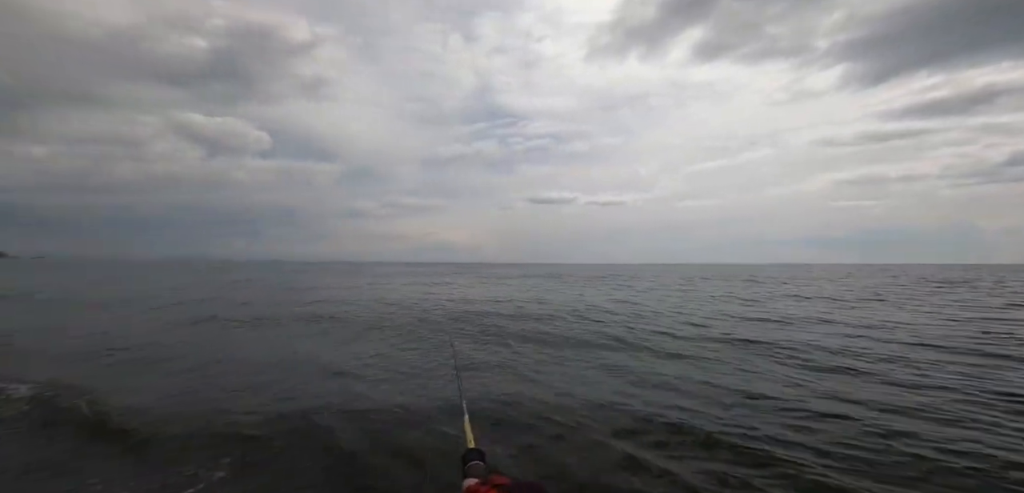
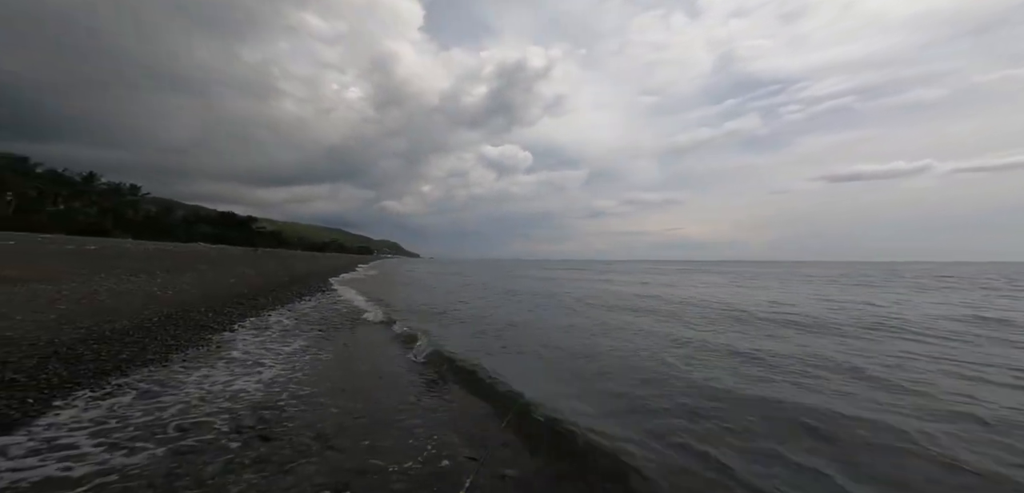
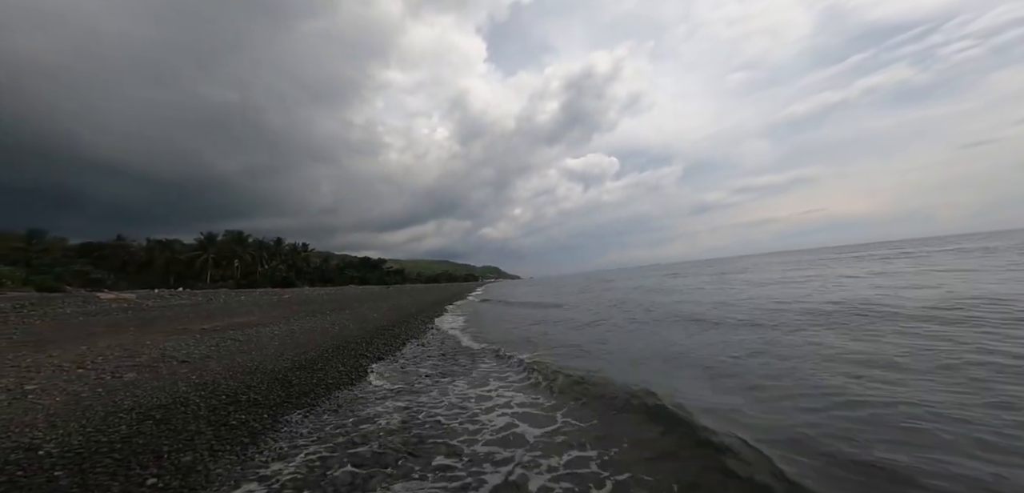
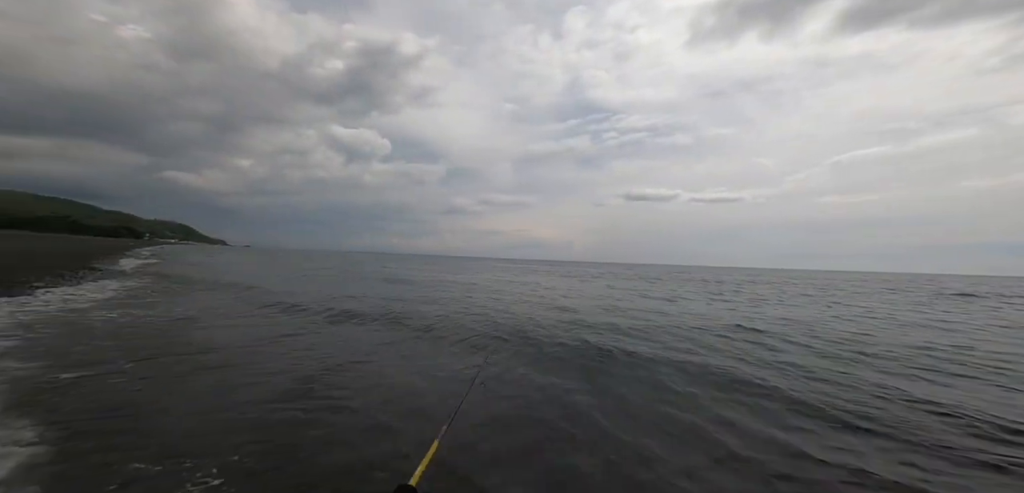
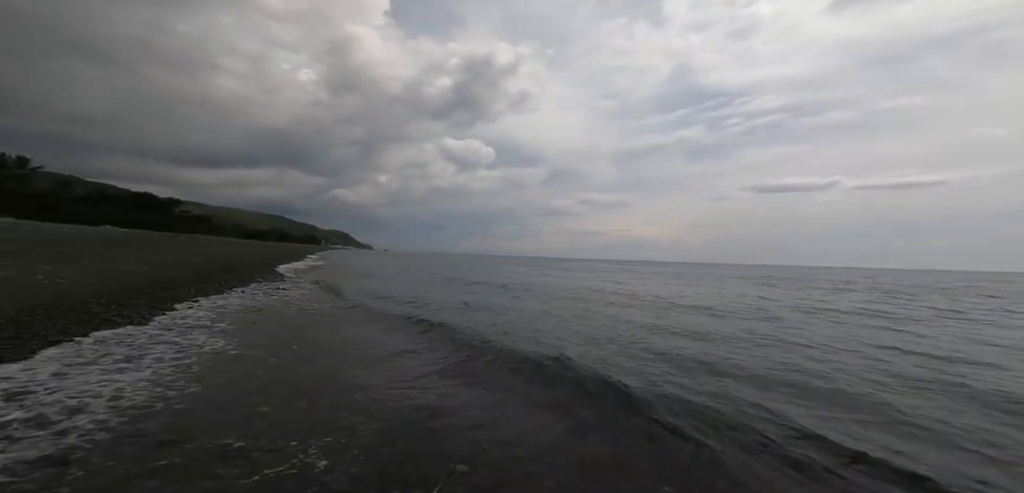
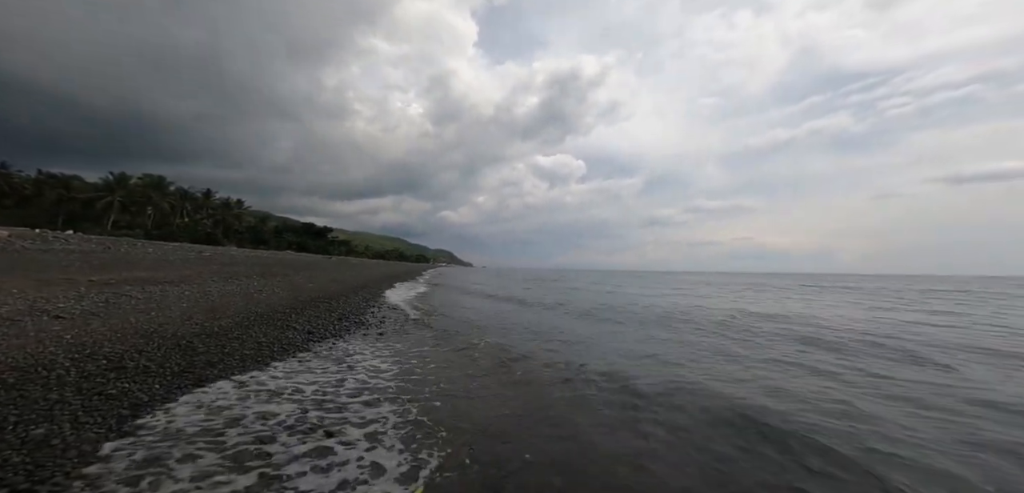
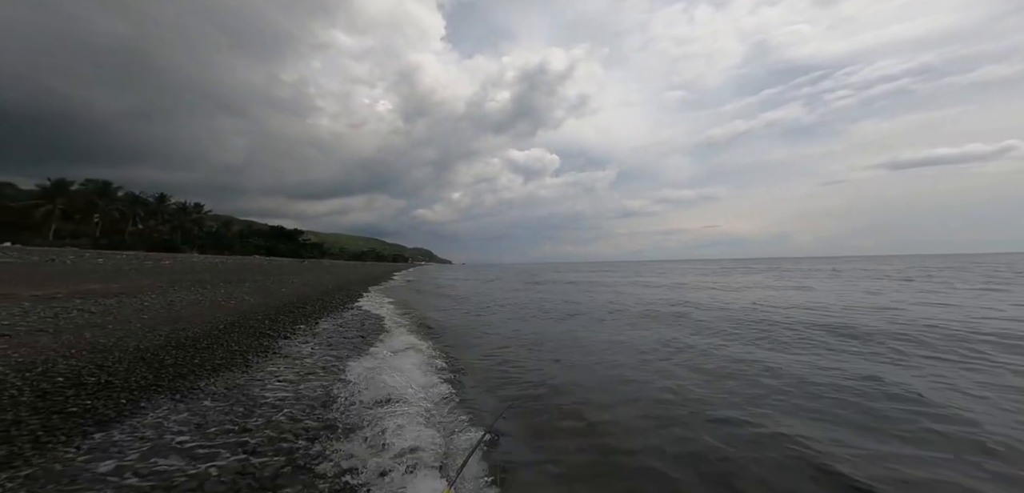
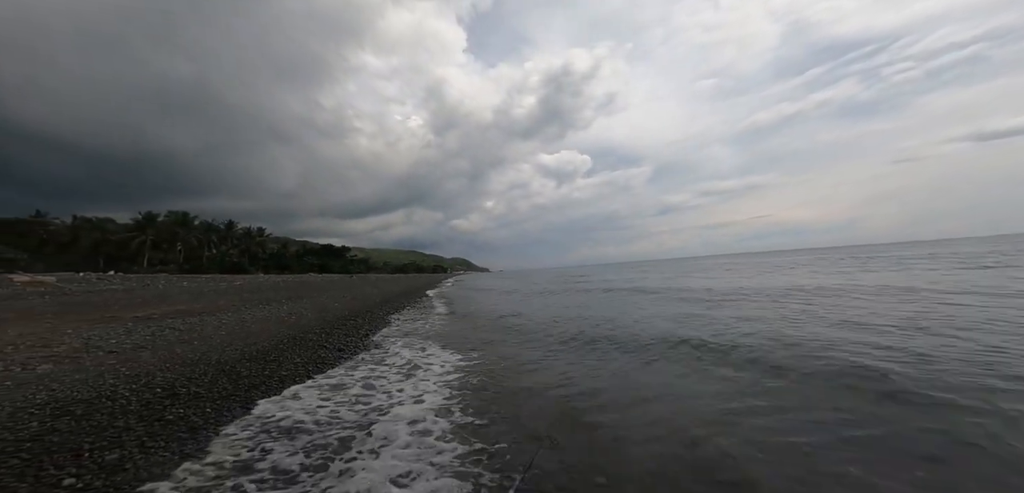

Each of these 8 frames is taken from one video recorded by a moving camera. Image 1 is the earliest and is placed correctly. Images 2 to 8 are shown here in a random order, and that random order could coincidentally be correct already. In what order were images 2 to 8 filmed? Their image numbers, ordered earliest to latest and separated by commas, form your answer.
4, 5, 2, 7, 8, 3, 6
